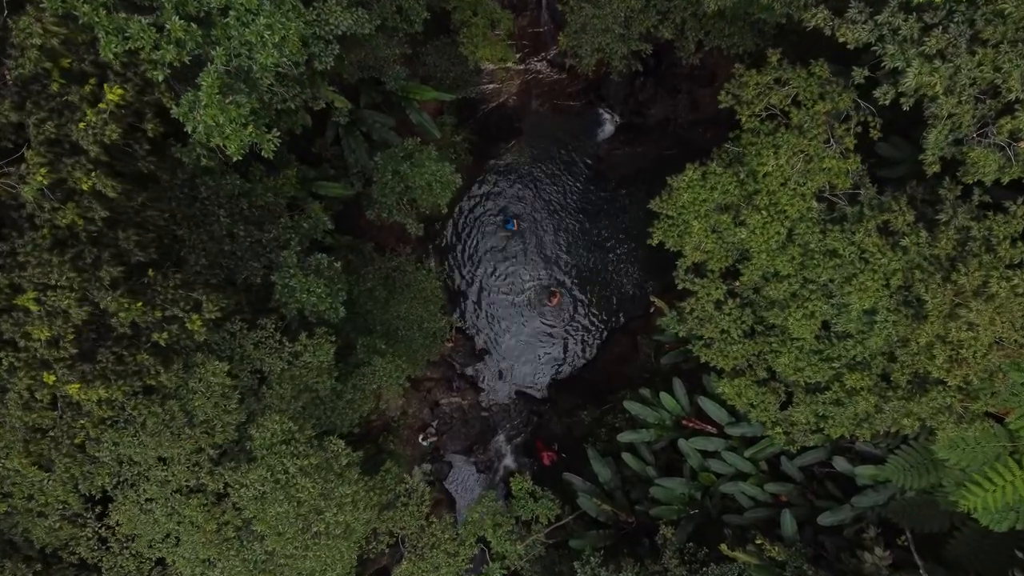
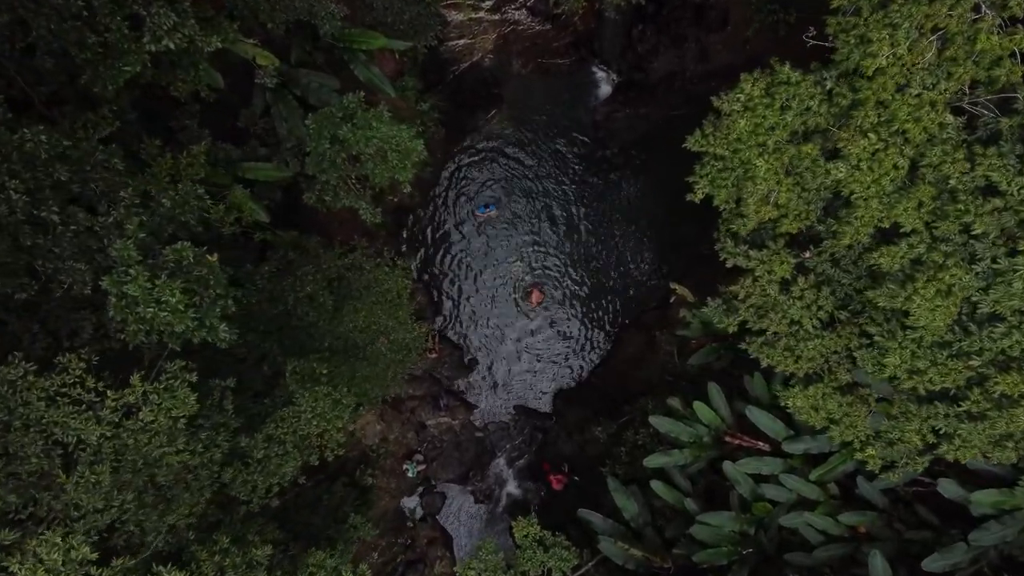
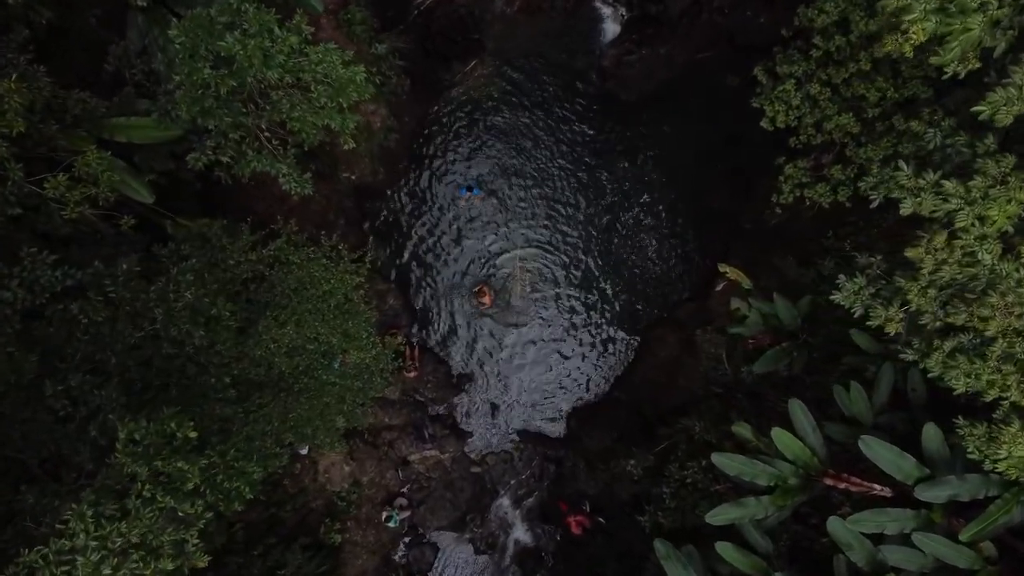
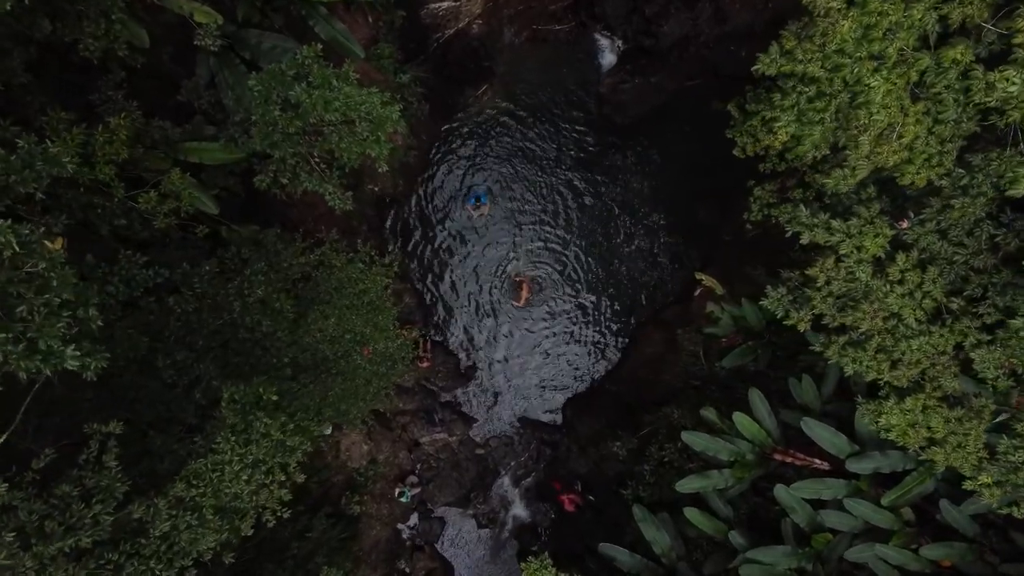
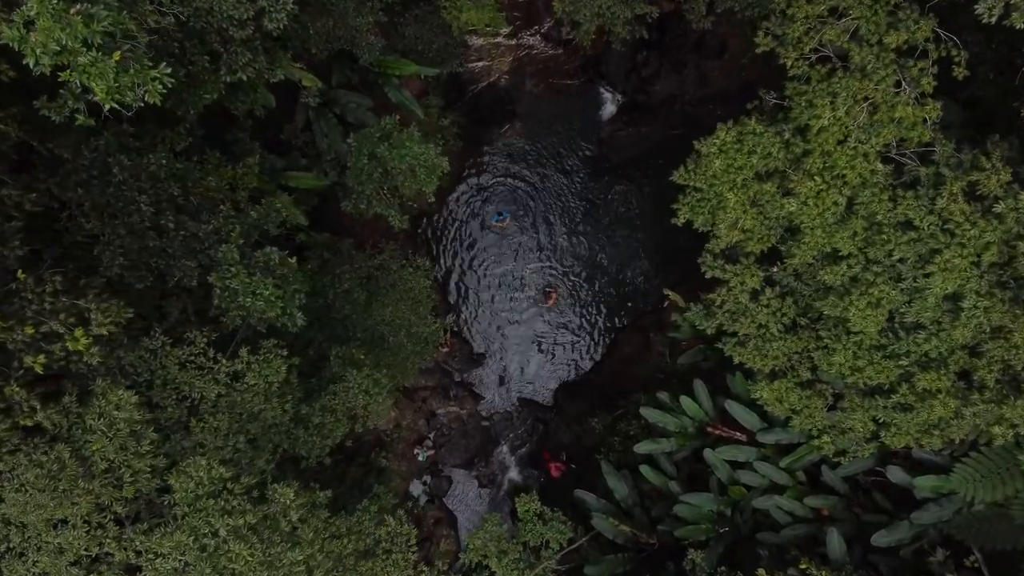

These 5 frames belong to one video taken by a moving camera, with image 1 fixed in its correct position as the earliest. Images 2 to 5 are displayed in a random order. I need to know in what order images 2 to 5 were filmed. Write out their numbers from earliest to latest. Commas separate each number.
5, 2, 4, 3
